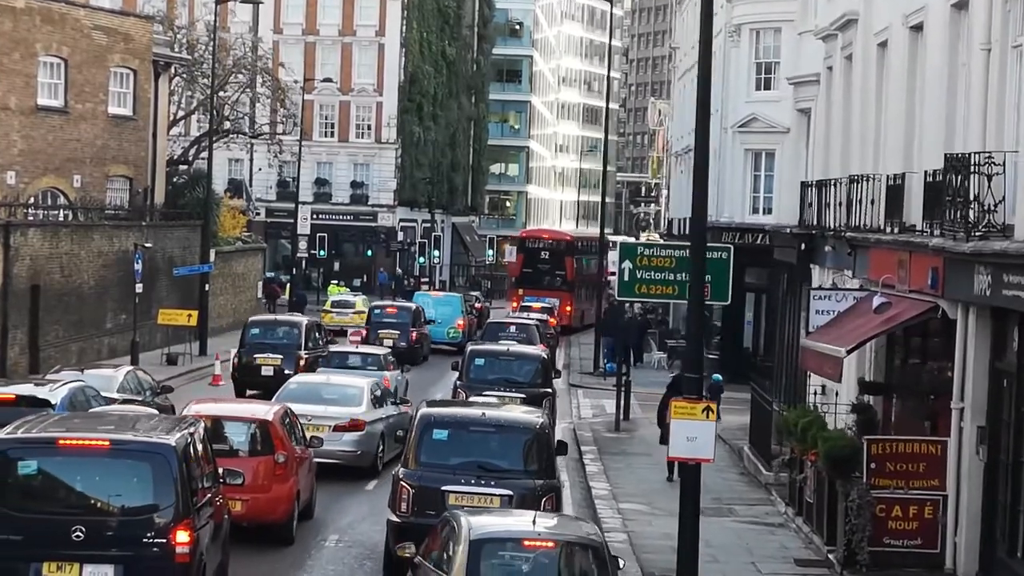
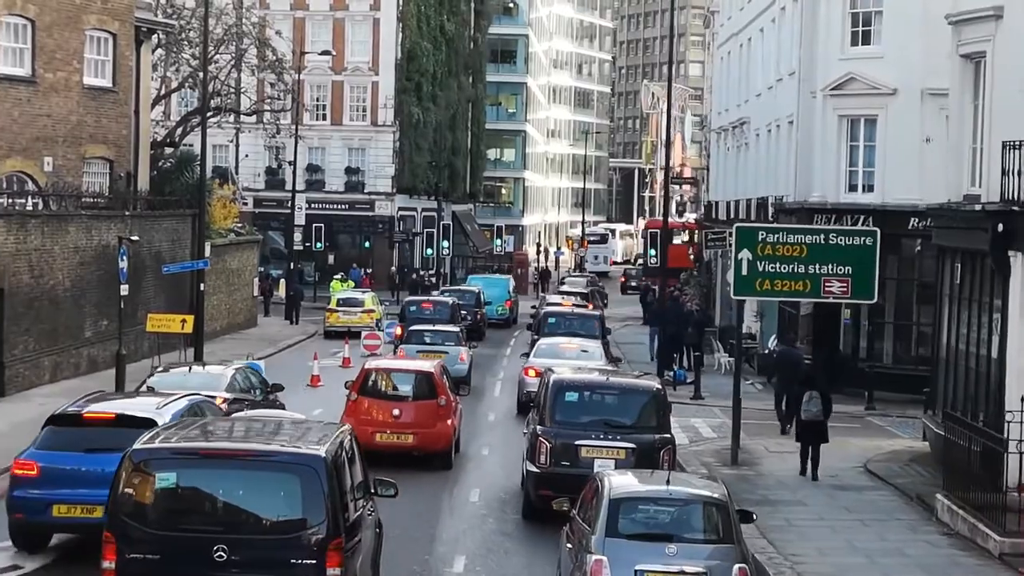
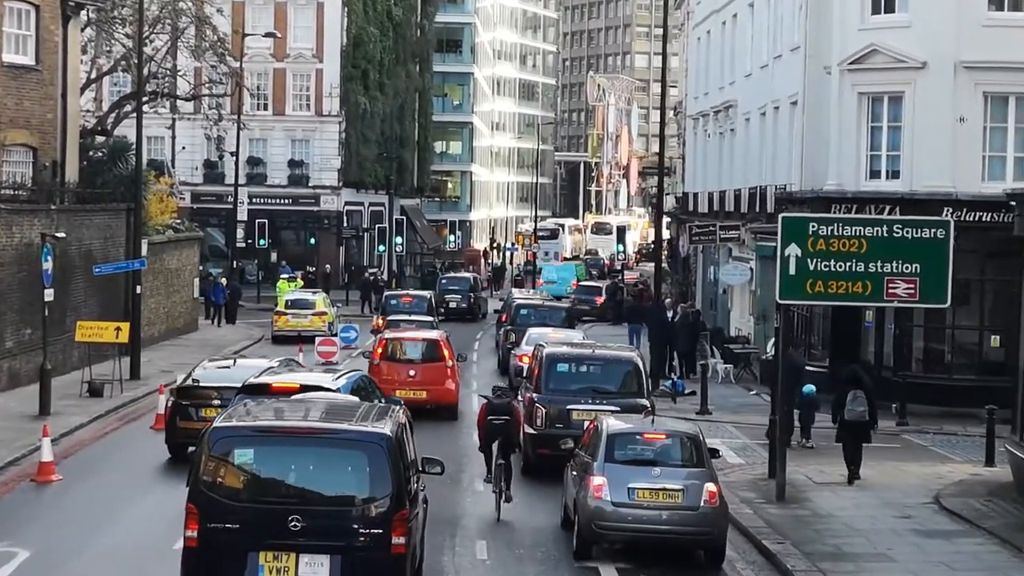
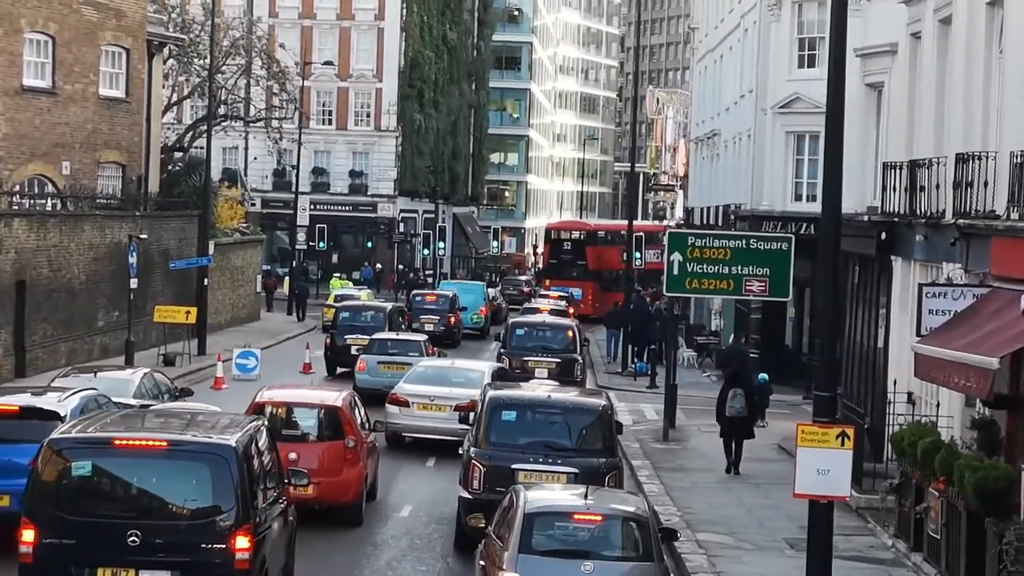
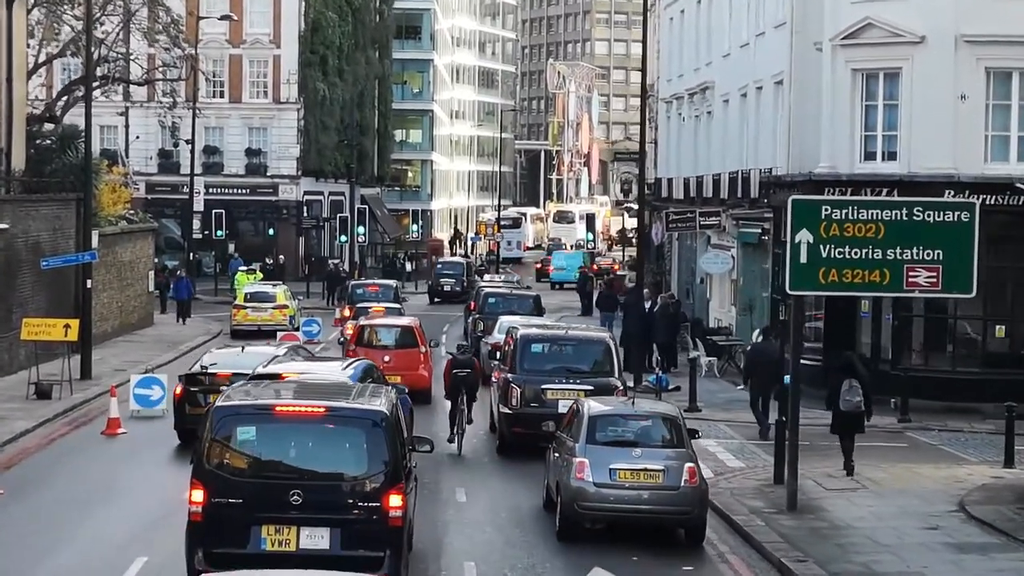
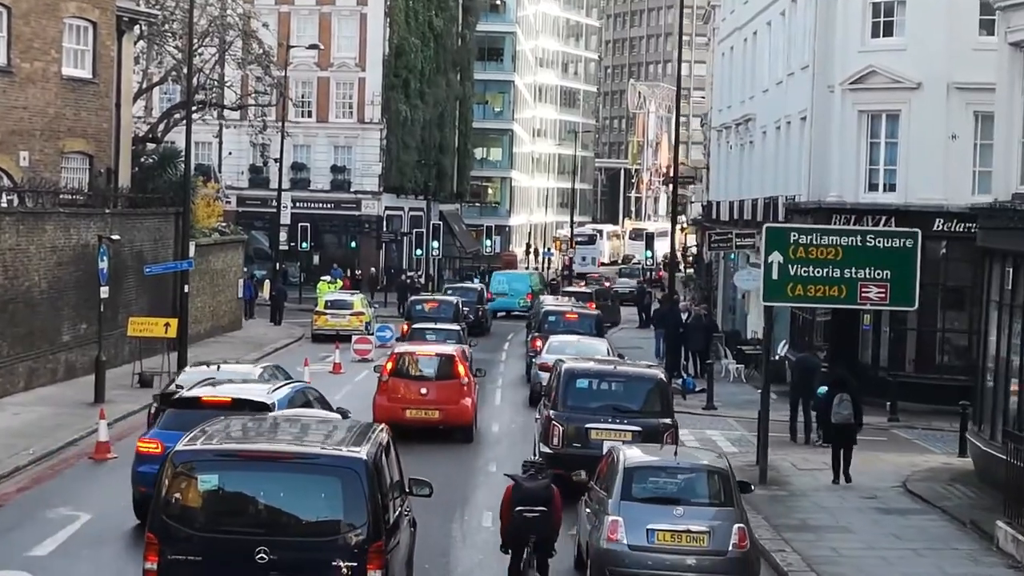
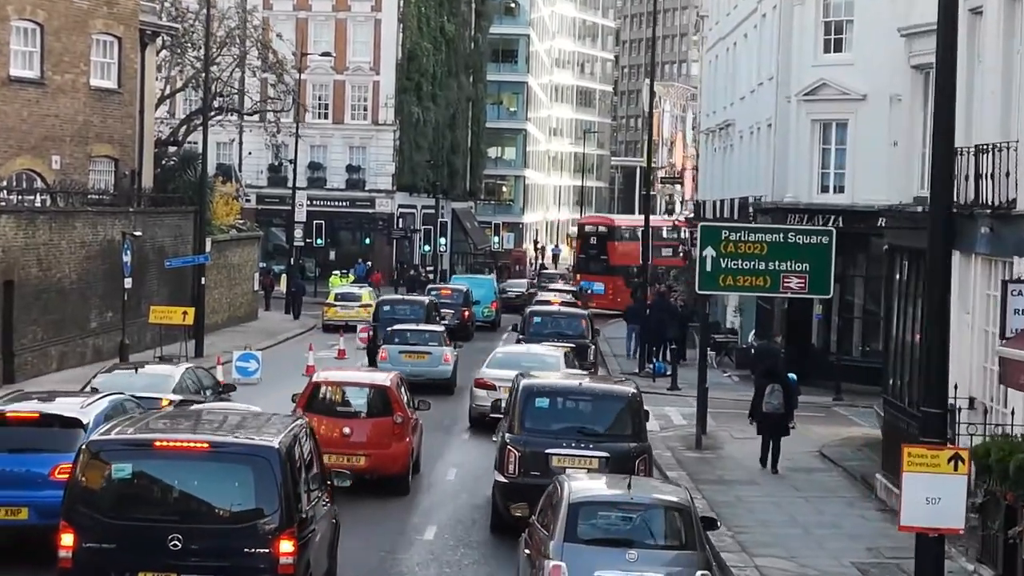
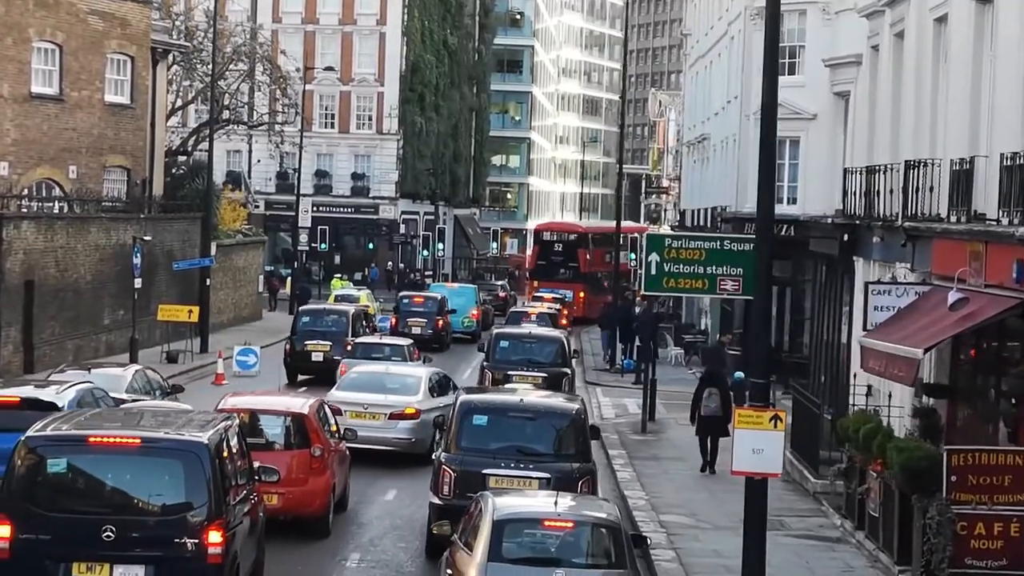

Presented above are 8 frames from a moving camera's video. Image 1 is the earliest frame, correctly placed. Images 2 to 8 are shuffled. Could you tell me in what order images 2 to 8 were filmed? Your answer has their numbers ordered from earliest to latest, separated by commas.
8, 4, 7, 2, 6, 3, 5
